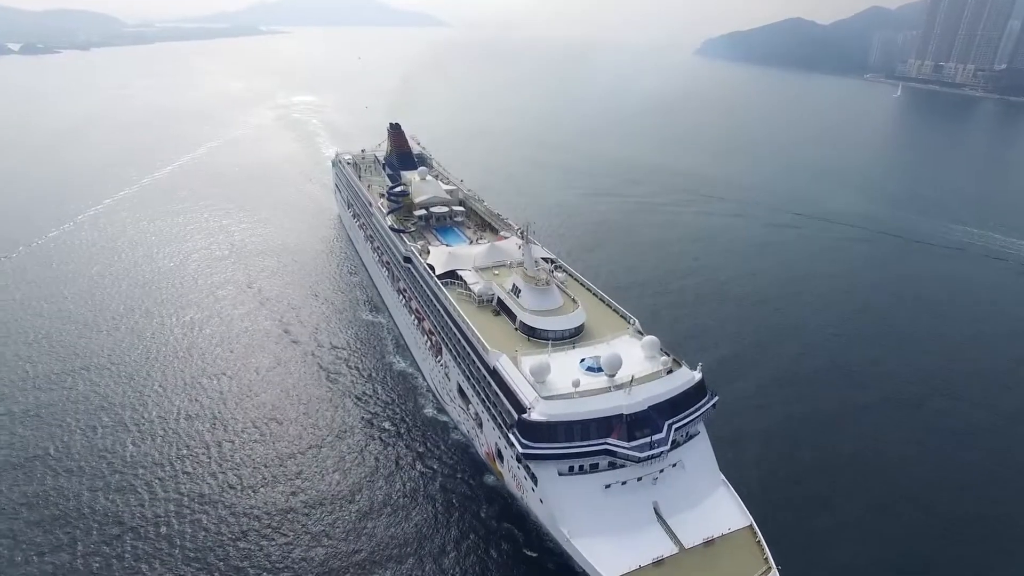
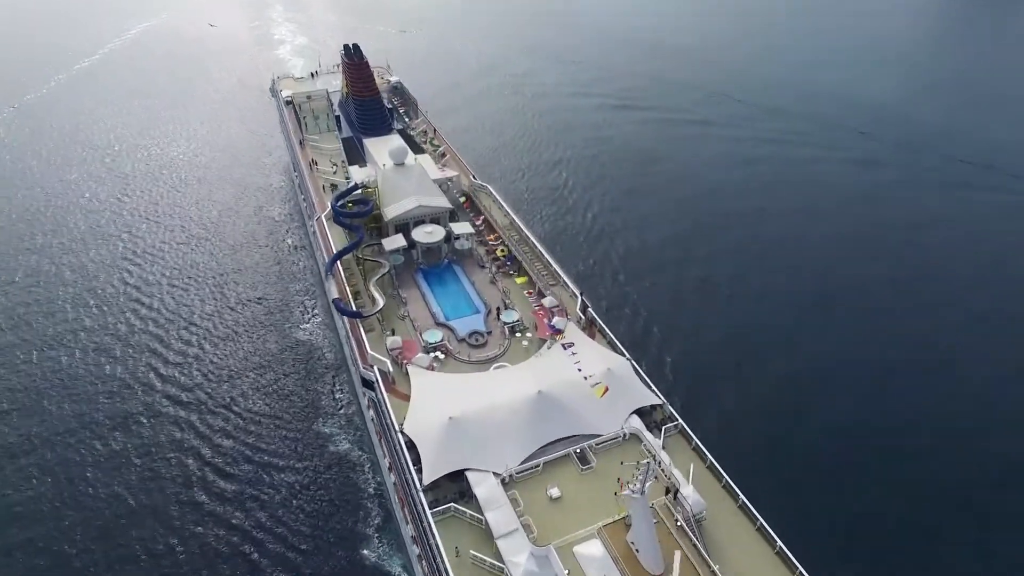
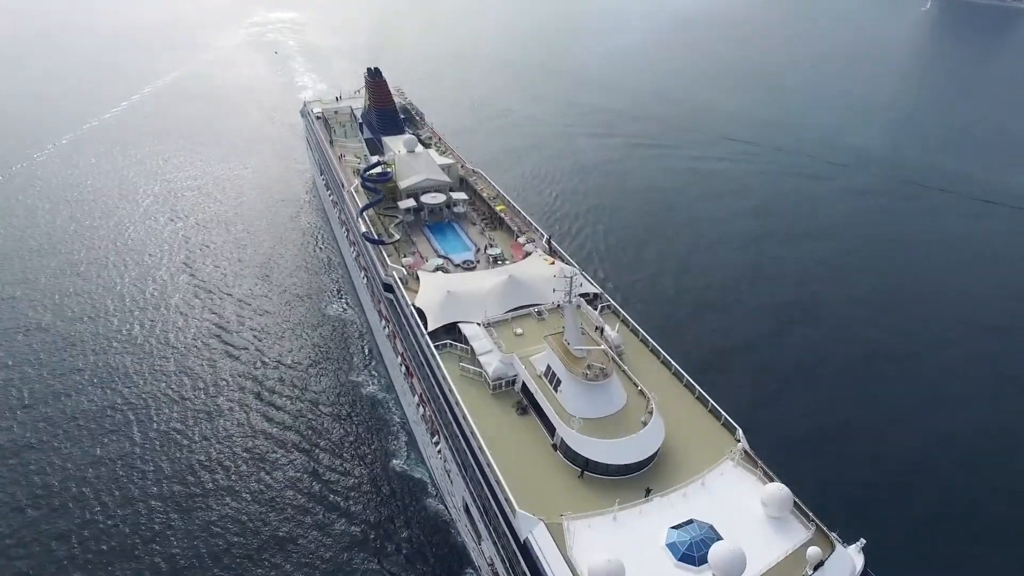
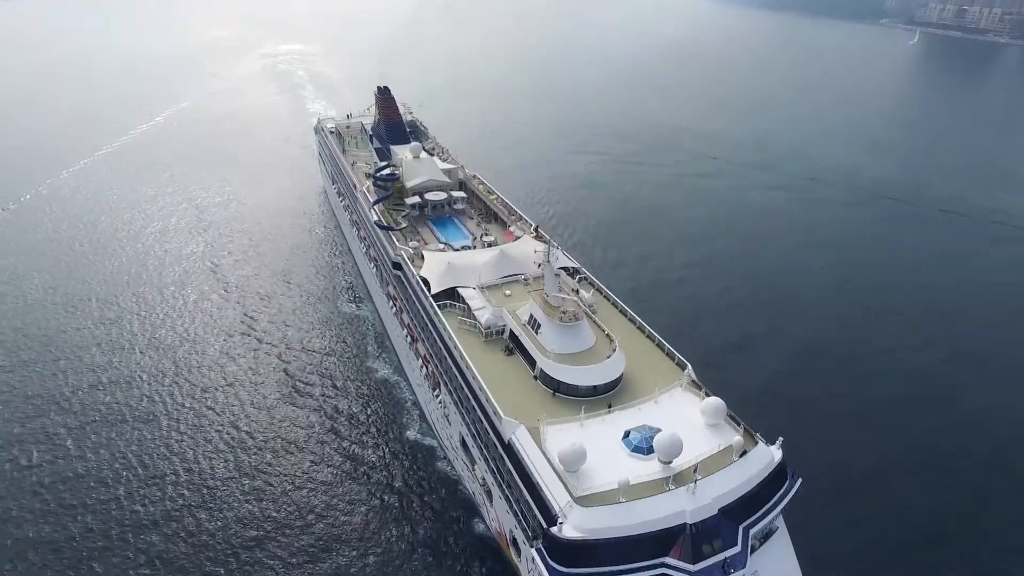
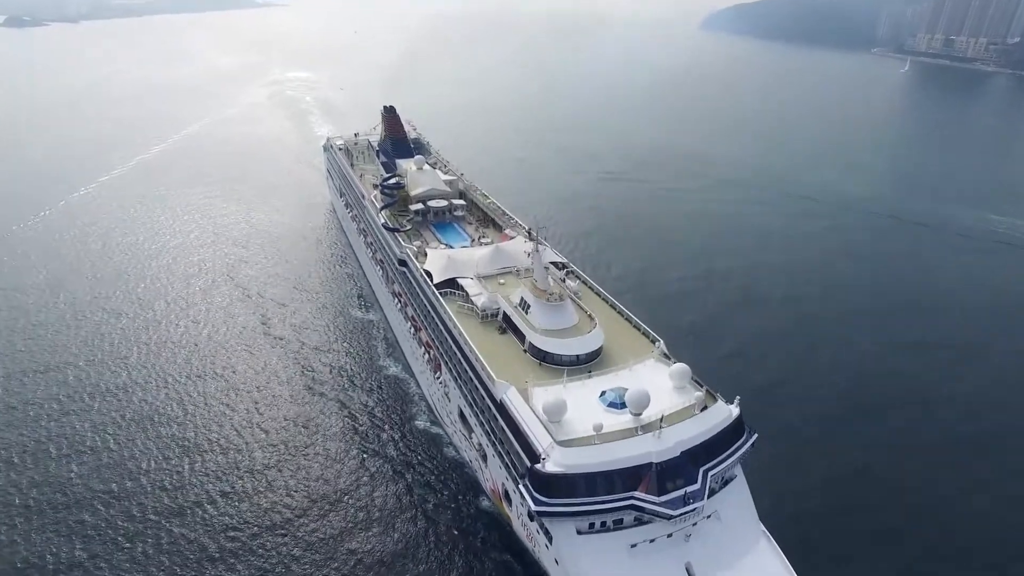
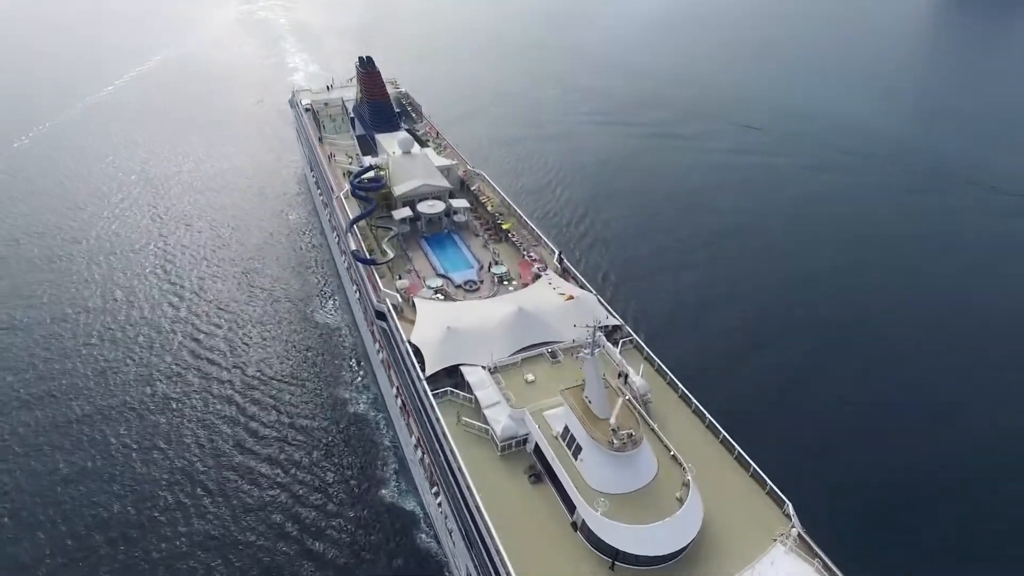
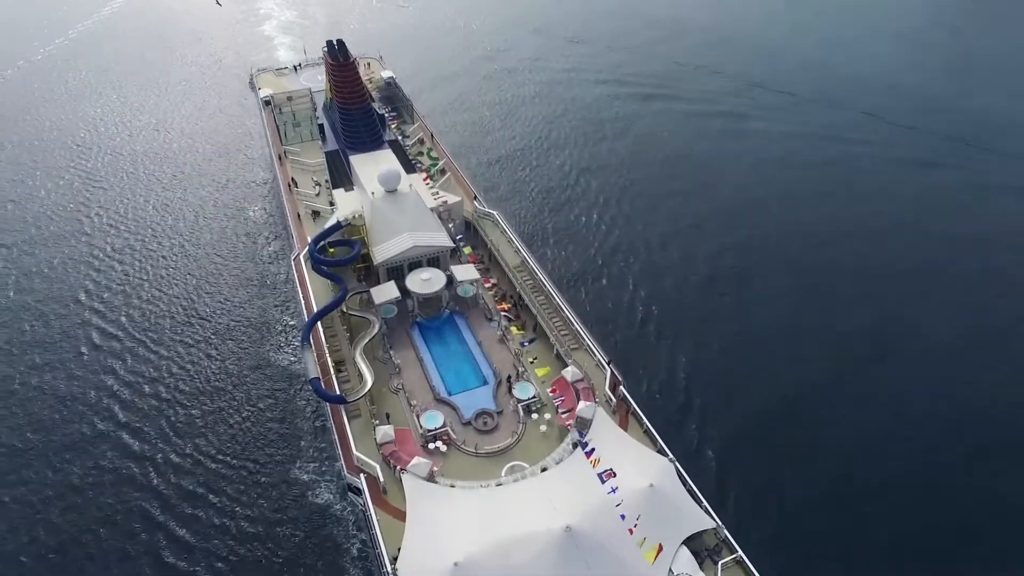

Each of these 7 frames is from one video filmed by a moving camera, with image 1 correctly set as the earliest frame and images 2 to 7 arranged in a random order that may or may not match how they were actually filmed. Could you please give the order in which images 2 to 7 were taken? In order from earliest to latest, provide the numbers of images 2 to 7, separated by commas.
5, 4, 3, 6, 2, 7
